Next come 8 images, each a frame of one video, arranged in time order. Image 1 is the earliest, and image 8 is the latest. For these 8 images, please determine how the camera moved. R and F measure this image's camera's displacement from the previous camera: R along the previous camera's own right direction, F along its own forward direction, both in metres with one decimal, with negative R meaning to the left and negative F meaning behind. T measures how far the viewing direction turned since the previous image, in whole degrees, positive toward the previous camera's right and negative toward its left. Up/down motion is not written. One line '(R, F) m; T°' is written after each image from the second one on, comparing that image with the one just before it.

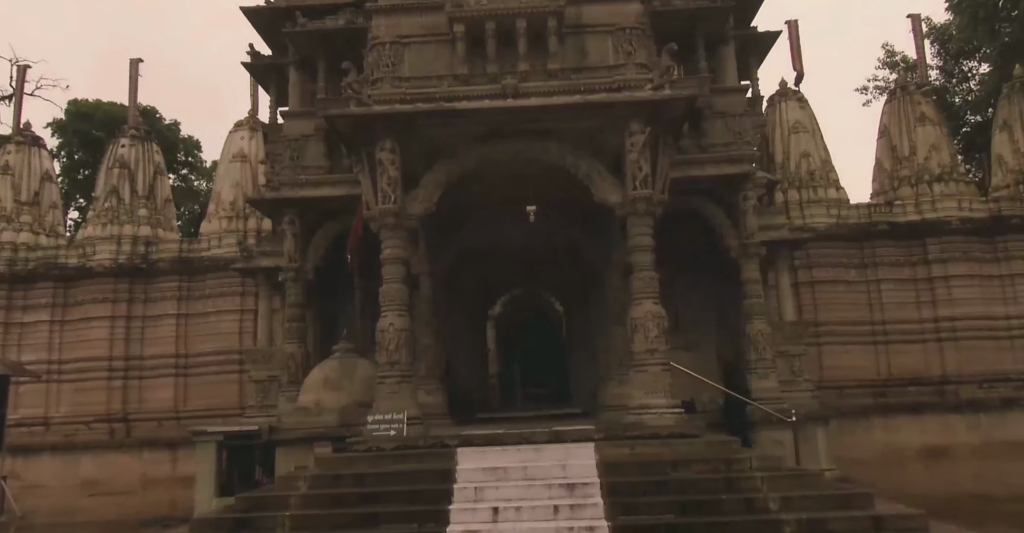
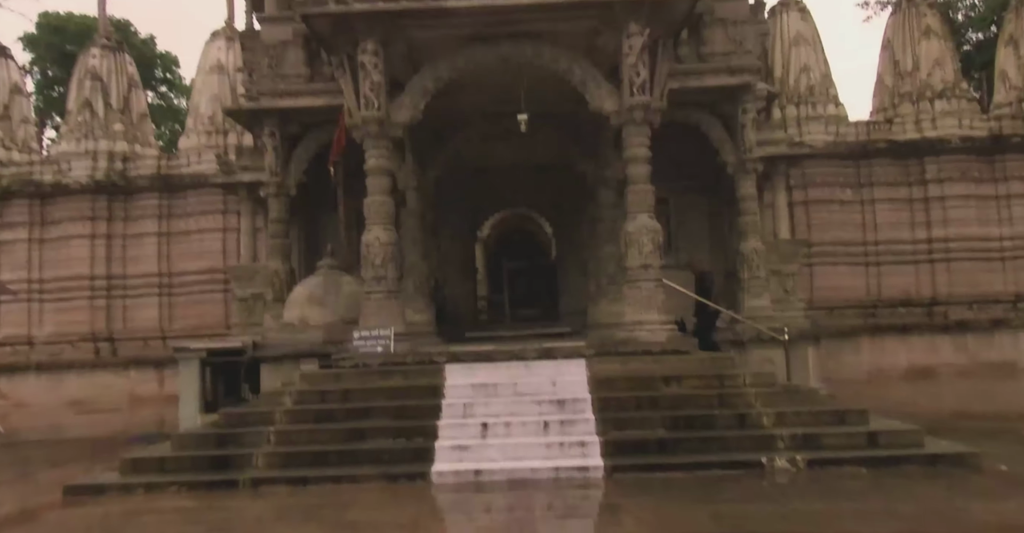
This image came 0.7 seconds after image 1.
(0.0, +0.3) m; +1°
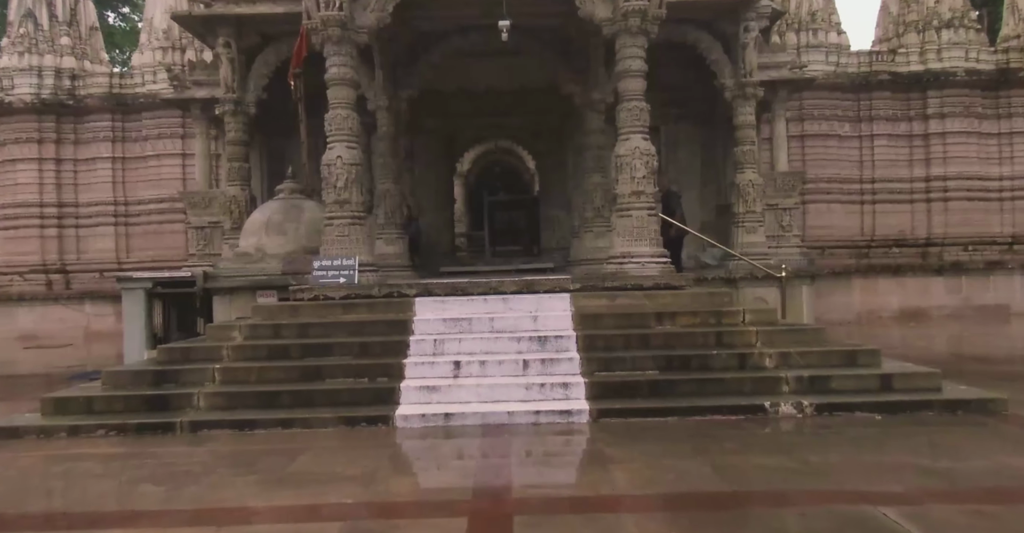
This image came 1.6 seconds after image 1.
(0.0, +0.8) m; +2°
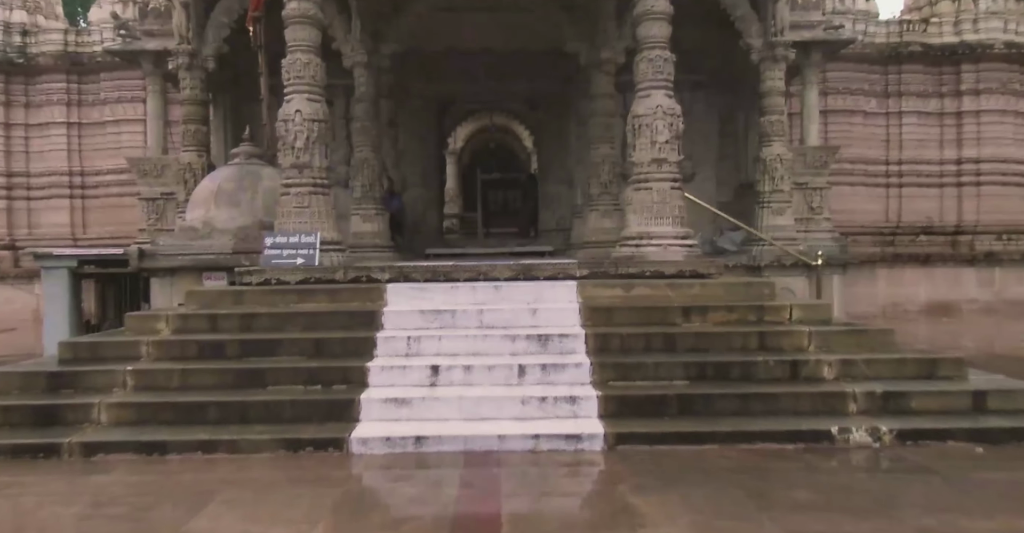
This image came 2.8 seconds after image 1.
(0.0, +1.3) m; +1°
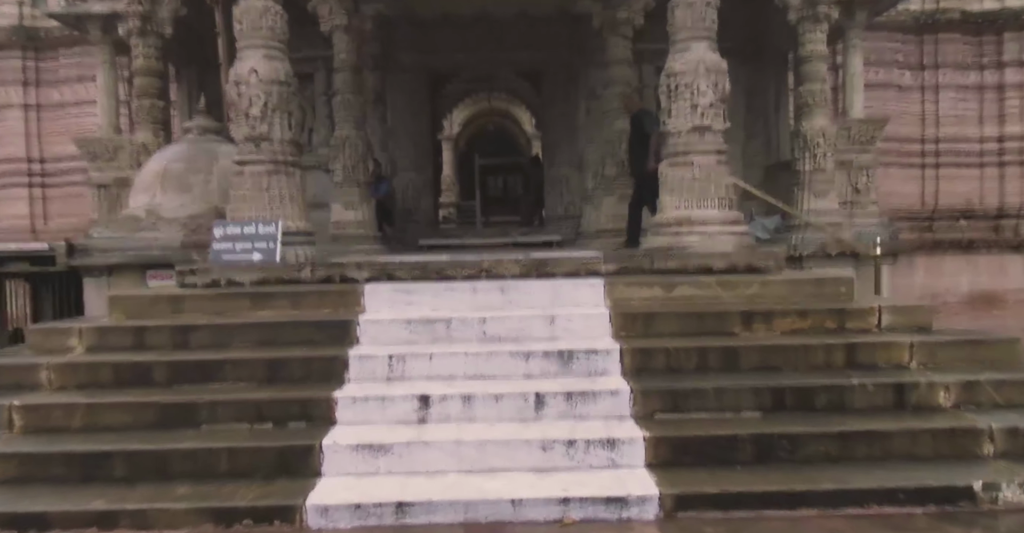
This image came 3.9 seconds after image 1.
(-0.1, +1.2) m; 0°
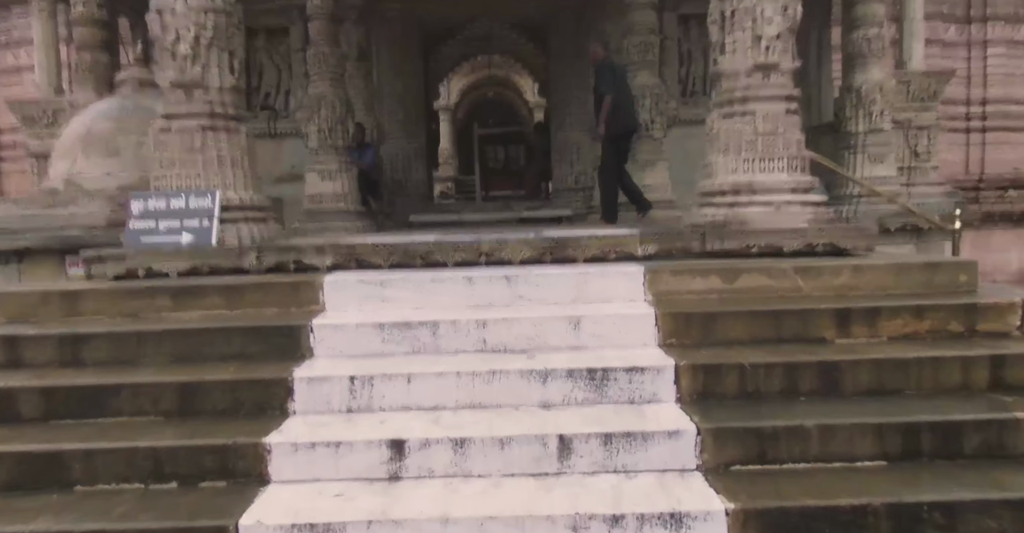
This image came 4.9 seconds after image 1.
(0.0, +1.2) m; 0°
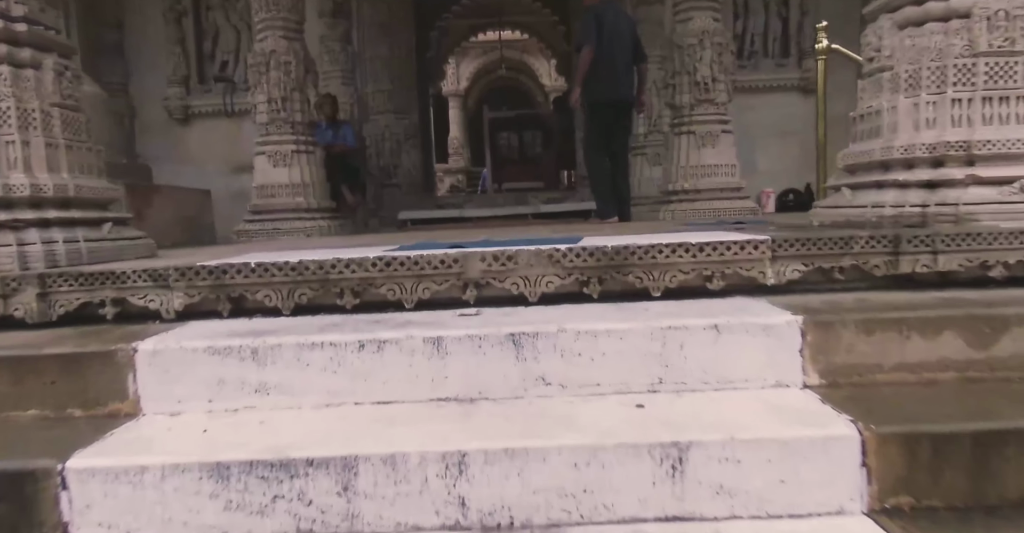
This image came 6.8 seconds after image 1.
(0.0, +1.8) m; -1°
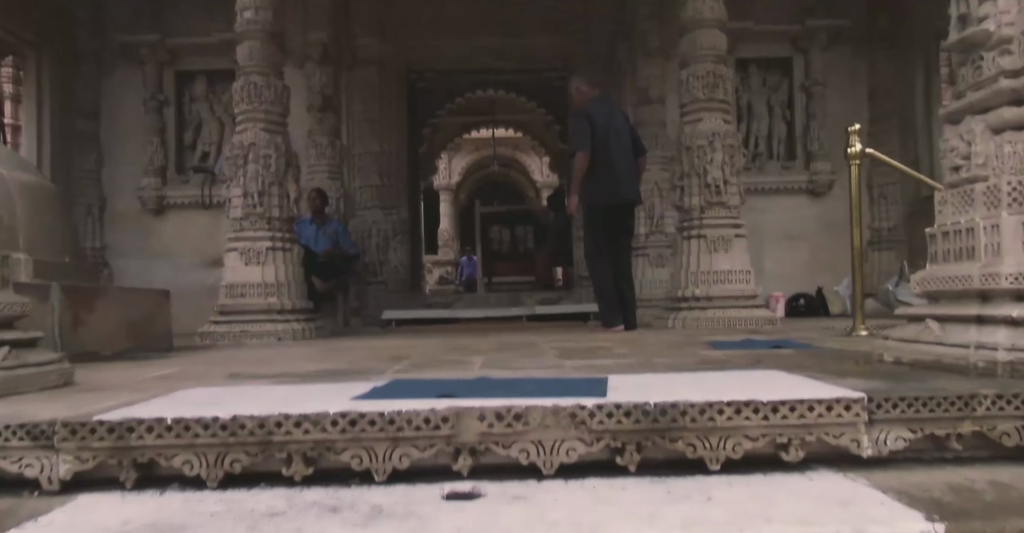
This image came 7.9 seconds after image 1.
(-0.1, +0.5) m; +1°
